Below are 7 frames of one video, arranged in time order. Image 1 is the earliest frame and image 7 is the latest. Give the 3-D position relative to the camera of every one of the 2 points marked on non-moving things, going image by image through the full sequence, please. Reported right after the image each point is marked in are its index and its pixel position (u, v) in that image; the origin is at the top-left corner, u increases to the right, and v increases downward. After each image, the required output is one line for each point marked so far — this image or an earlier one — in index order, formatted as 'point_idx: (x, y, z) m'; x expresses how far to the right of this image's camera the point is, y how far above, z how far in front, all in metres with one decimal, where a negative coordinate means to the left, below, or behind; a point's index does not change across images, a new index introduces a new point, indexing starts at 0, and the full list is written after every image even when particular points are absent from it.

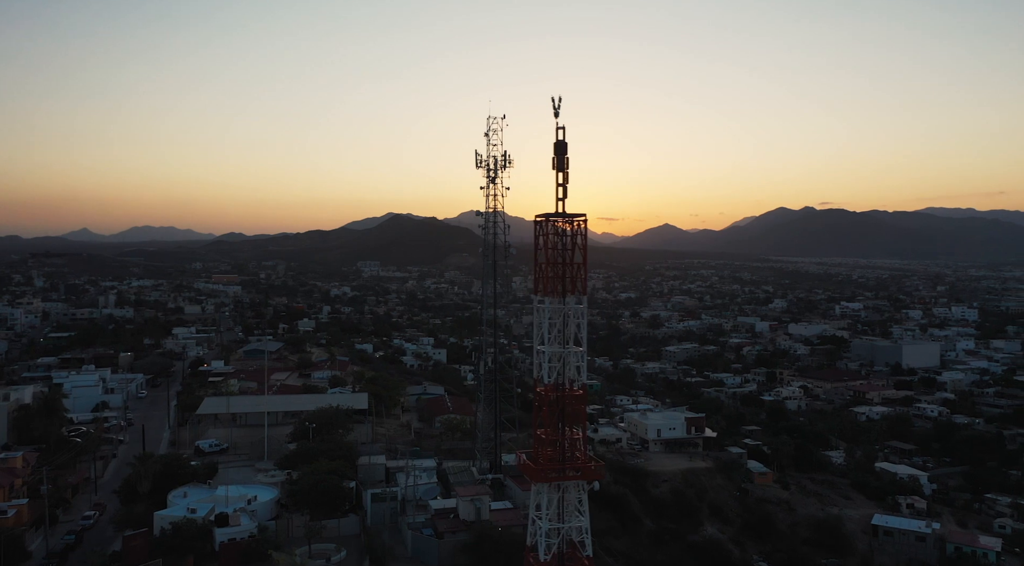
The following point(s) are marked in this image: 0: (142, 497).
0: (-6.8, -4.0, +15.3) m
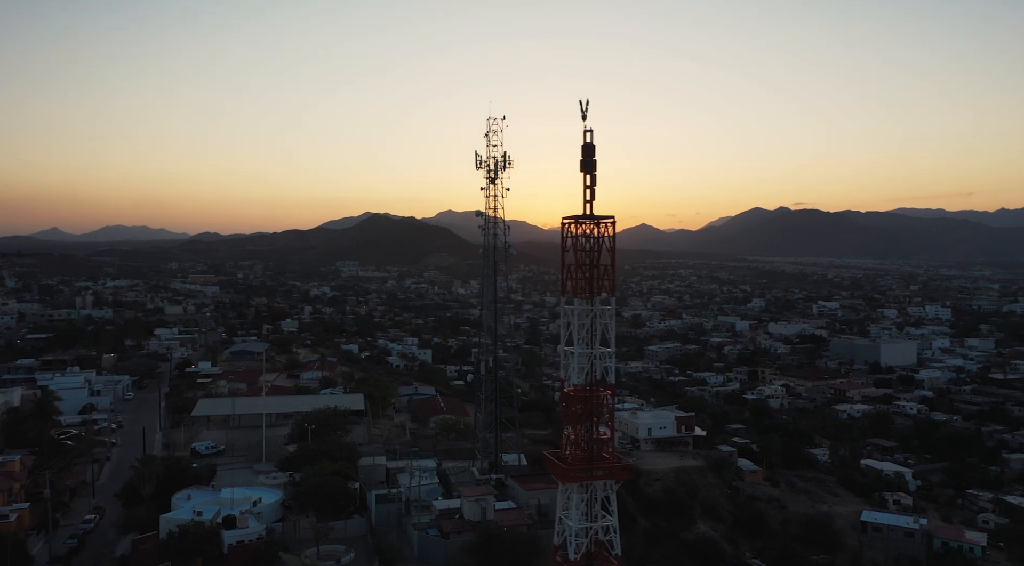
0: (-6.7, -4.0, +15.2) m
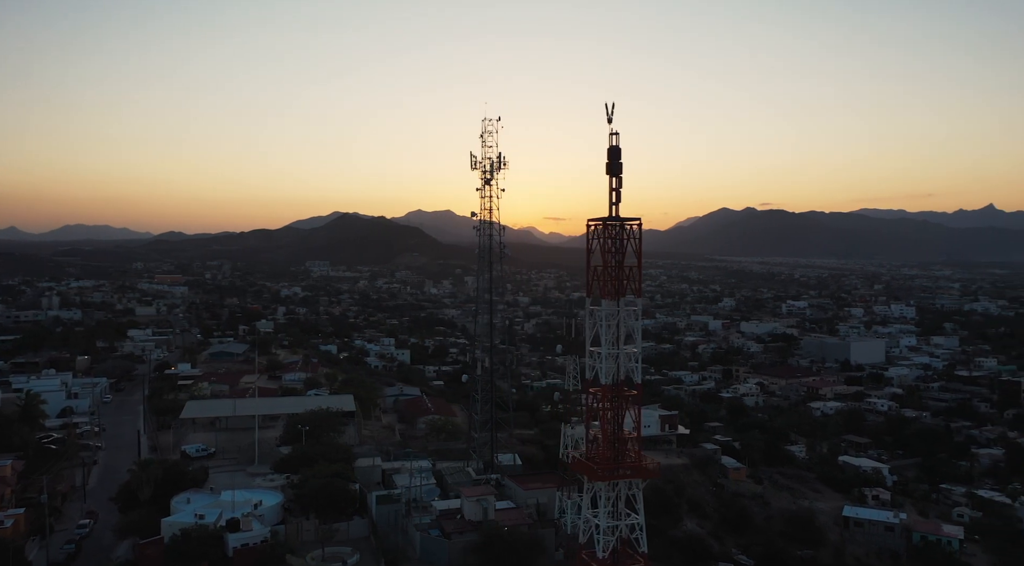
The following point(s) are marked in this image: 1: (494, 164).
0: (-6.7, -4.0, +15.0) m
1: (-0.4, +2.7, +18.6) m
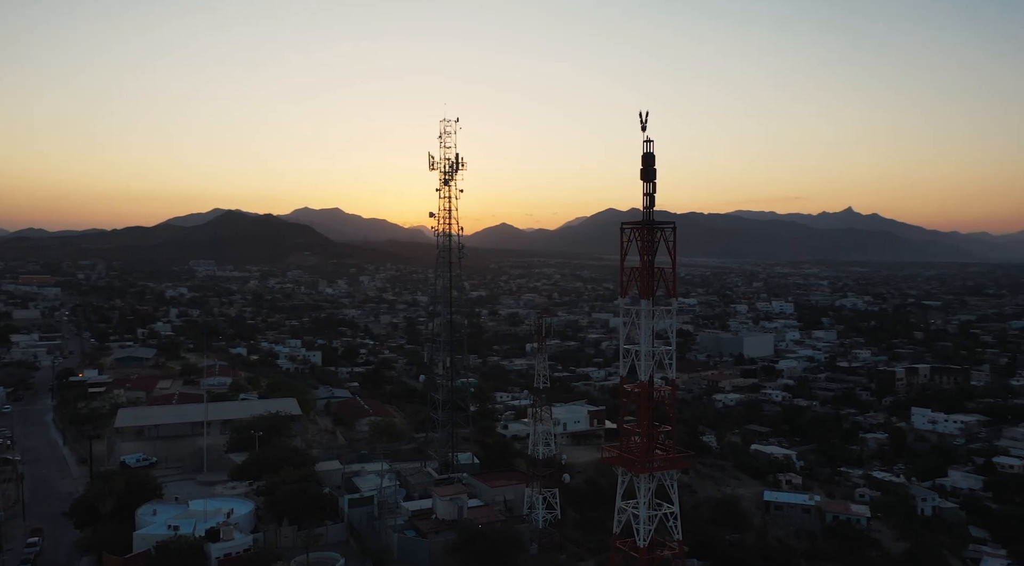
0: (-7.0, -4.1, +14.3) m
1: (-1.4, +2.7, +18.7) m
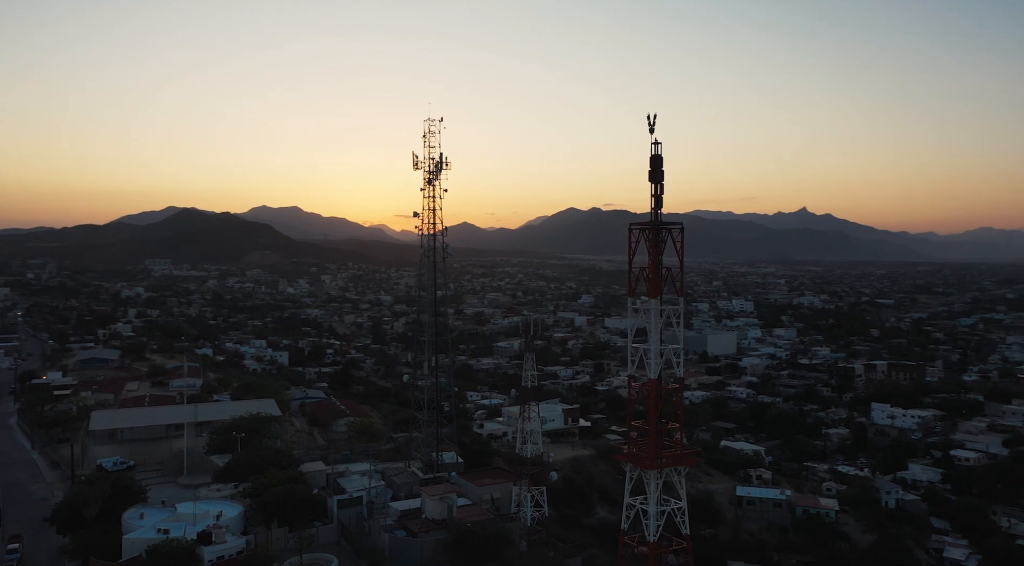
0: (-7.2, -4.1, +14.0) m
1: (-1.7, +2.7, +18.7) m
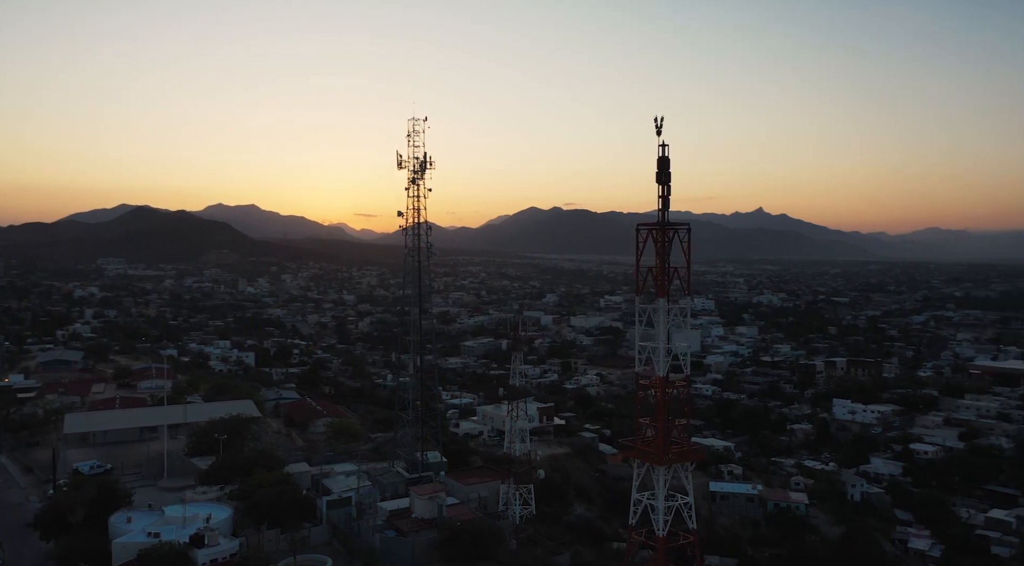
0: (-7.3, -4.1, +13.7) m
1: (-2.1, +2.7, +18.7) m
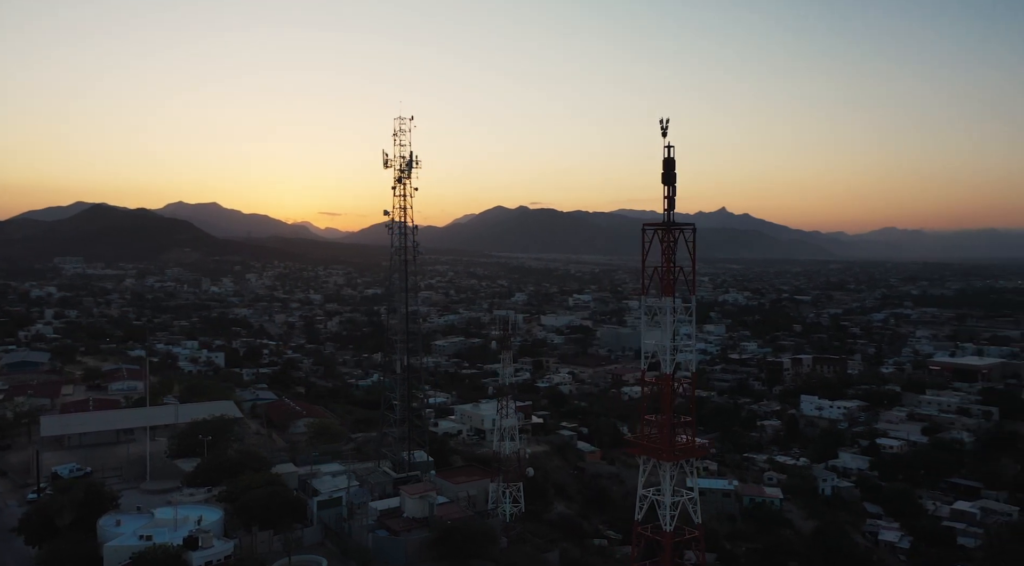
0: (-7.3, -4.0, +13.4) m
1: (-2.4, +2.7, +18.6) m
